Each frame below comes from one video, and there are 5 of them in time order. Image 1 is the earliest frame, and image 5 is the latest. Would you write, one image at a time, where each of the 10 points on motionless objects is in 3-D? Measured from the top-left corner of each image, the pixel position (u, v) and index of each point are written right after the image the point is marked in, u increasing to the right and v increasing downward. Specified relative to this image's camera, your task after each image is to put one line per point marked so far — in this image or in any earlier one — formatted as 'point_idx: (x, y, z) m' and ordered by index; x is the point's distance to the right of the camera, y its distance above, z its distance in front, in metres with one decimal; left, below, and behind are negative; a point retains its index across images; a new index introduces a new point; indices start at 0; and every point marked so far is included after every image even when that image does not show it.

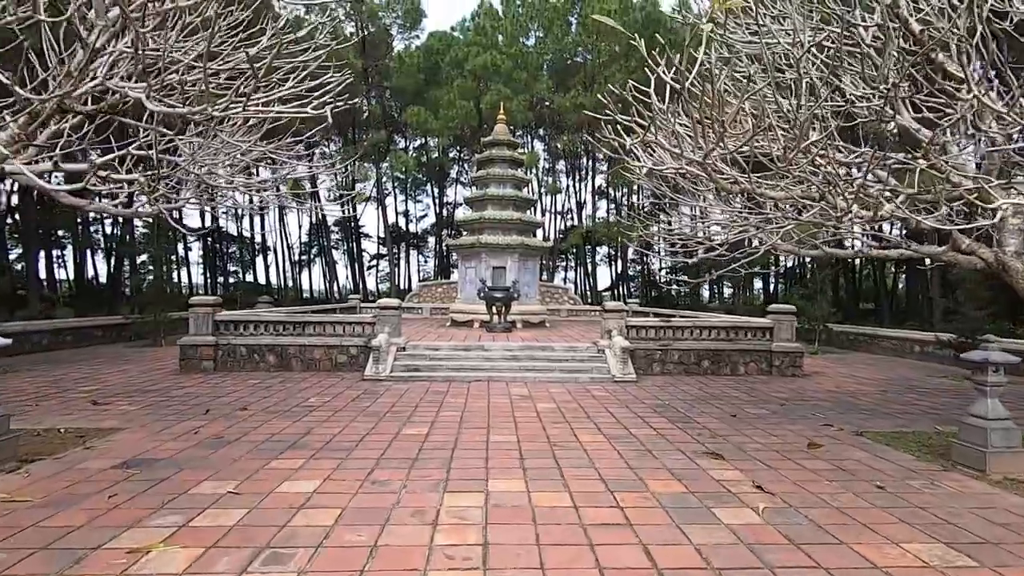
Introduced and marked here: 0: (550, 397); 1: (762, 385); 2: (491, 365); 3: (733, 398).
0: (+0.5, -1.4, +7.6) m
1: (+3.9, -1.5, +9.0) m
2: (-0.3, -1.2, +9.2) m
3: (+3.0, -1.5, +7.8) m
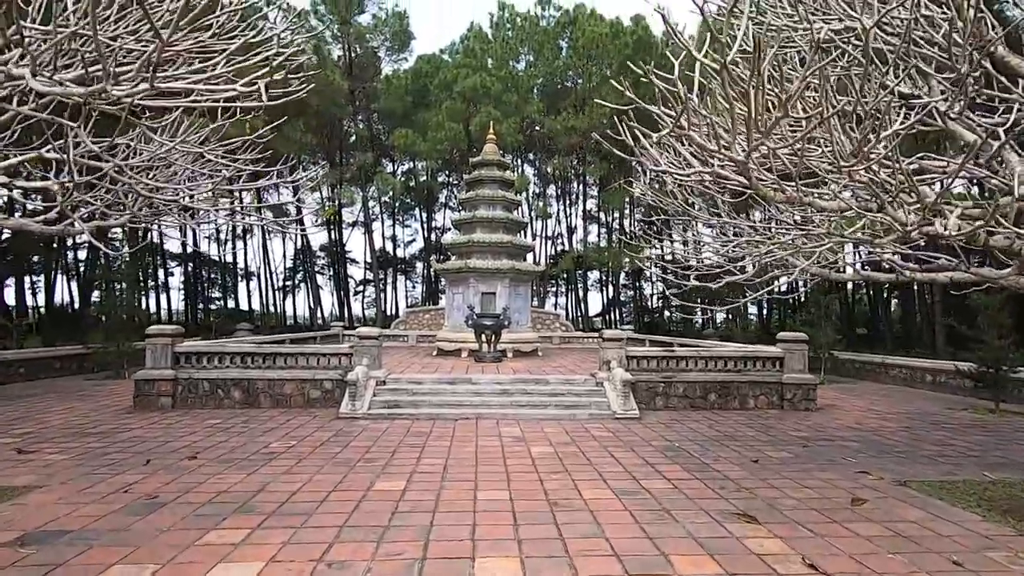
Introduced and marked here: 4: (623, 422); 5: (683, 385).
0: (+0.4, -1.8, +6.7) m
1: (+3.8, -1.9, +8.2) m
2: (-0.4, -1.6, +8.4) m
3: (+2.9, -1.8, +7.0) m
4: (+1.5, -1.9, +8.0) m
5: (+2.7, -1.5, +9.1) m
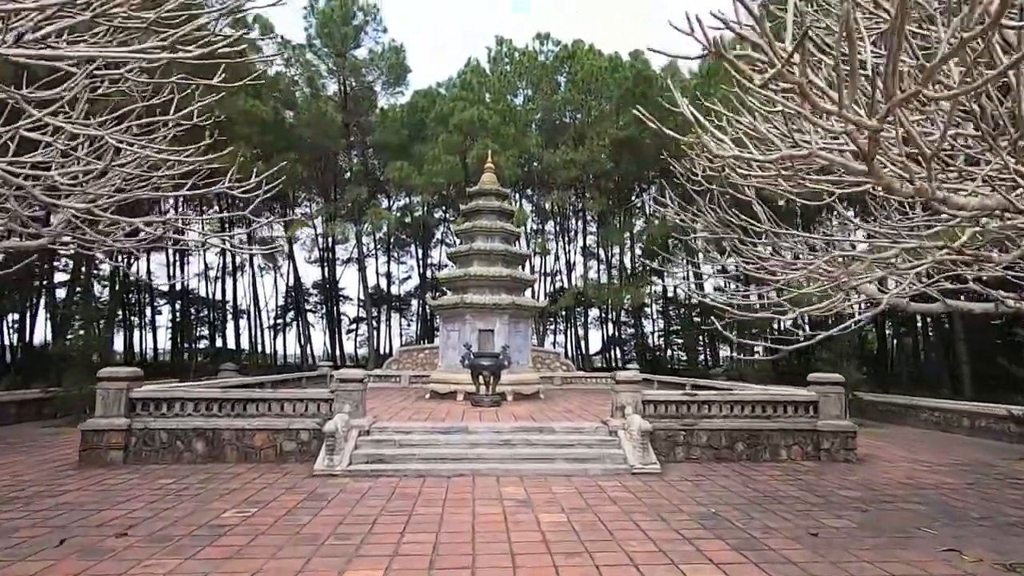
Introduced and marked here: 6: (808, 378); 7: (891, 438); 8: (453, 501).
0: (+0.4, -2.1, +5.7) m
1: (+3.8, -2.4, +7.2) m
2: (-0.4, -2.1, +7.3) m
3: (+2.9, -2.2, +6.0) m
4: (+1.6, -2.3, +6.9) m
5: (+2.7, -2.0, +8.1) m
6: (+4.4, -1.3, +8.6) m
7: (+7.0, -2.8, +10.6) m
8: (-0.6, -2.1, +5.7) m
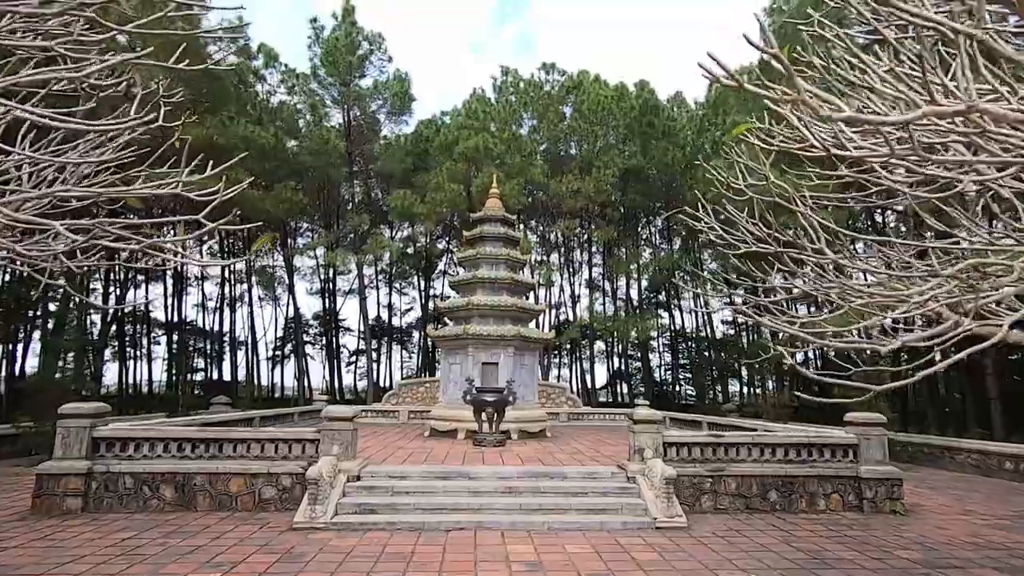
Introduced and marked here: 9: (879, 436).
0: (+0.5, -2.3, +4.8) m
1: (+3.9, -2.7, +6.3) m
2: (-0.3, -2.4, +6.5) m
3: (+3.0, -2.5, +5.1) m
4: (+1.6, -2.6, +6.0) m
5: (+2.8, -2.4, +7.2) m
6: (+4.5, -1.8, +7.8) m
7: (+7.1, -3.3, +9.7) m
8: (-0.5, -2.3, +4.9) m
9: (+4.7, -1.9, +7.4) m
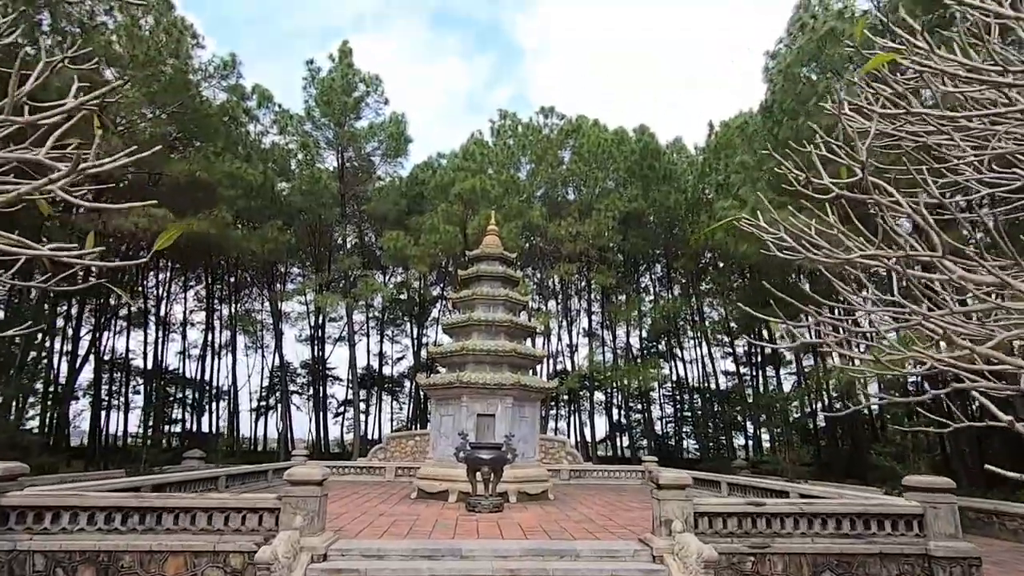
0: (+0.5, -2.5, +3.6) m
1: (+3.9, -3.0, +5.1) m
2: (-0.3, -2.7, +5.2) m
3: (+3.0, -2.7, +3.9) m
4: (+1.7, -2.9, +4.8) m
5: (+2.8, -2.8, +6.0) m
6: (+4.5, -2.2, +6.6) m
7: (+7.0, -3.9, +8.4) m
8: (-0.5, -2.5, +3.6) m
9: (+4.7, -2.3, +6.2) m
